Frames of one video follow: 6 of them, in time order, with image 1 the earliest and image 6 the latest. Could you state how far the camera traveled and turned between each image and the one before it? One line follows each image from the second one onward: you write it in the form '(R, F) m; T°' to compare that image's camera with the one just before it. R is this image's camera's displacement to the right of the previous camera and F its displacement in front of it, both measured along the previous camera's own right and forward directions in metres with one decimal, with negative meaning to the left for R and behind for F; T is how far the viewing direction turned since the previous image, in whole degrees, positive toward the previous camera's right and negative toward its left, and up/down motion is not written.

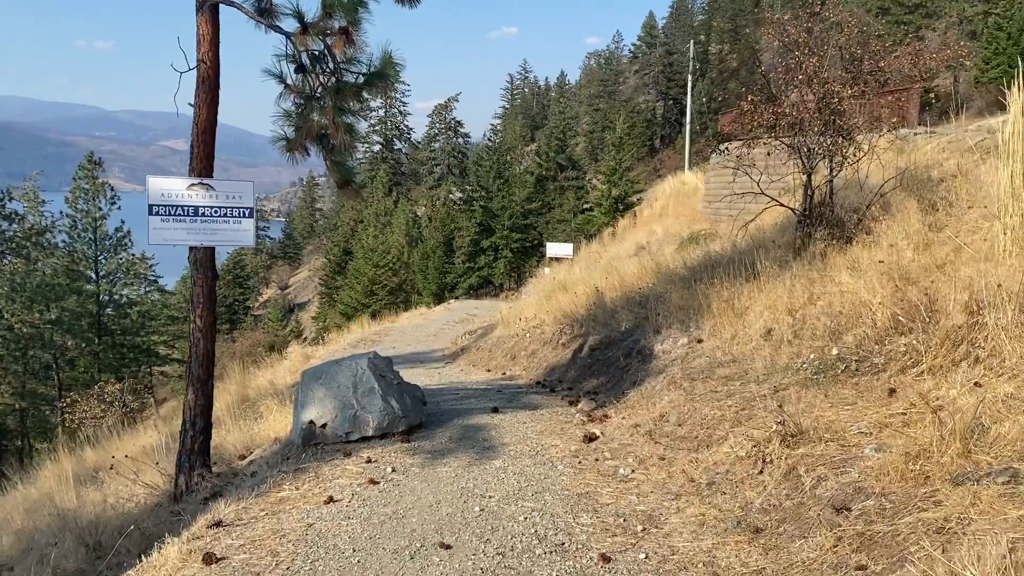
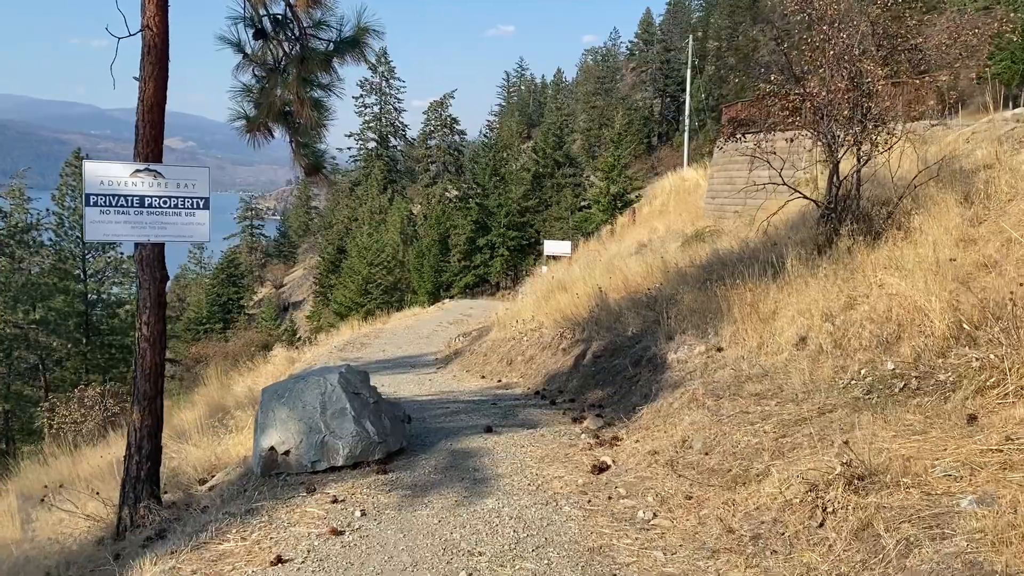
(0.0, +0.7) m; 0°
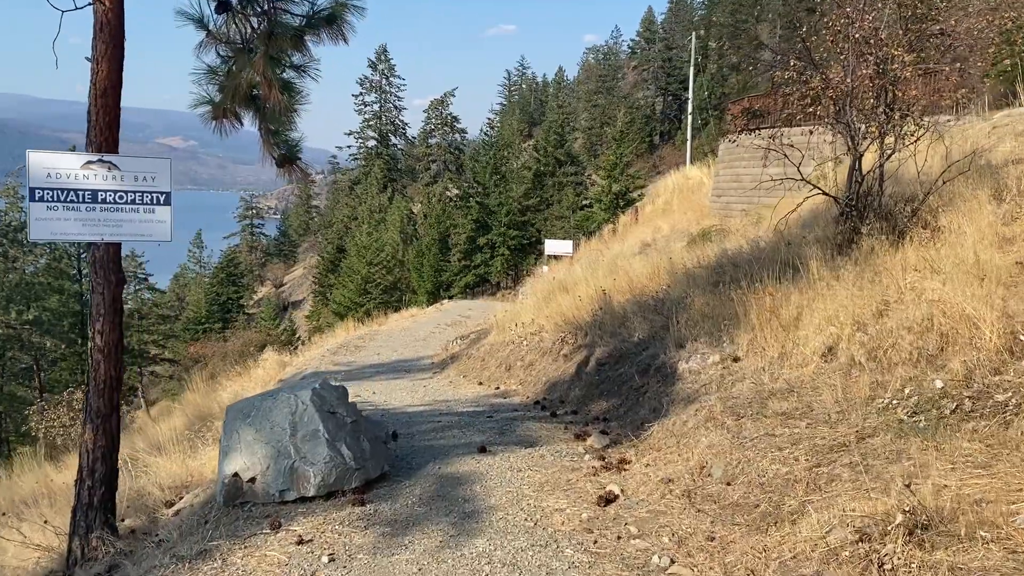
(0.0, +0.5) m; 0°
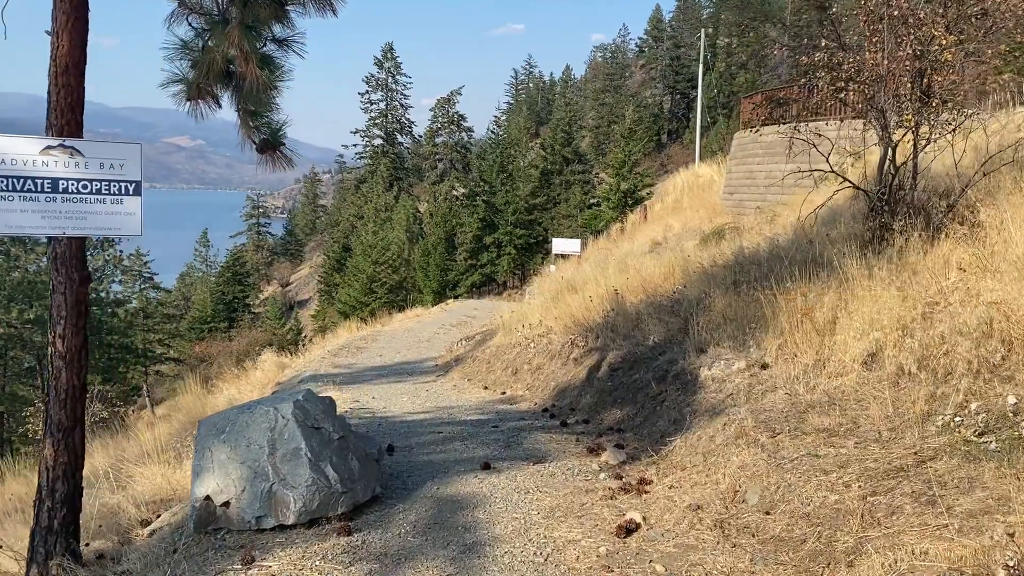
(0.0, +0.4) m; 0°
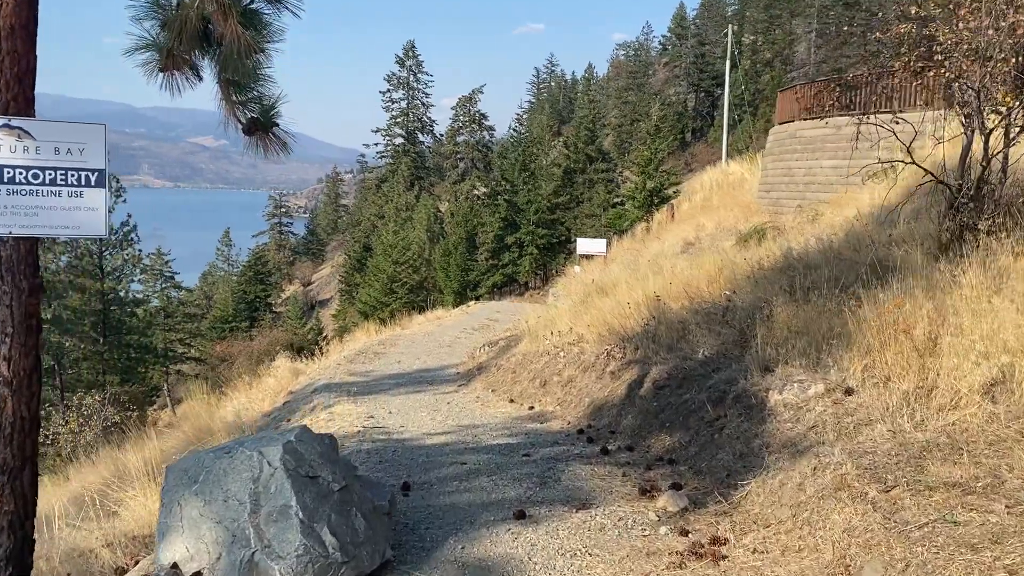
(-0.1, +0.7) m; -1°
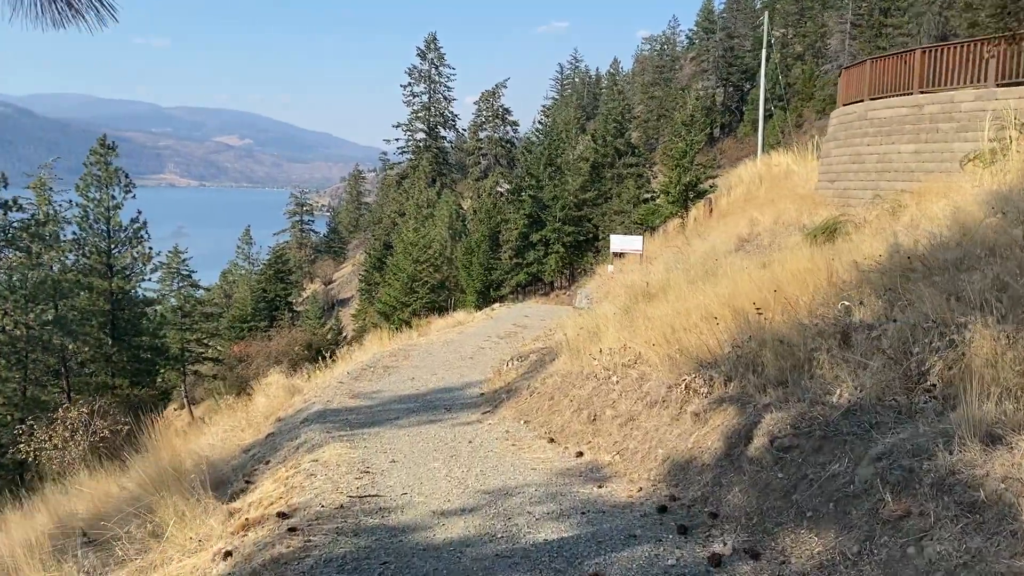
(-0.1, +1.9) m; -2°
